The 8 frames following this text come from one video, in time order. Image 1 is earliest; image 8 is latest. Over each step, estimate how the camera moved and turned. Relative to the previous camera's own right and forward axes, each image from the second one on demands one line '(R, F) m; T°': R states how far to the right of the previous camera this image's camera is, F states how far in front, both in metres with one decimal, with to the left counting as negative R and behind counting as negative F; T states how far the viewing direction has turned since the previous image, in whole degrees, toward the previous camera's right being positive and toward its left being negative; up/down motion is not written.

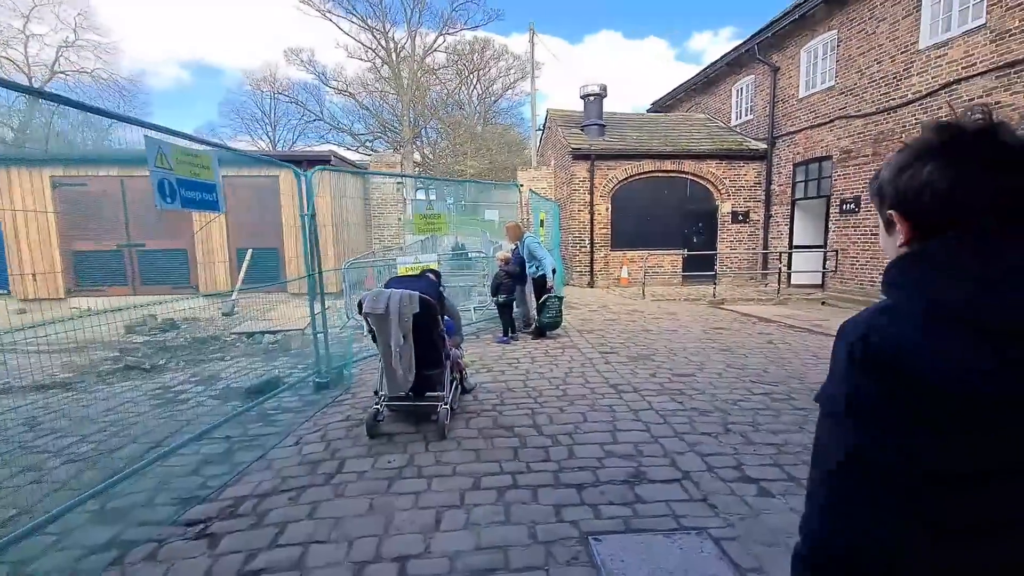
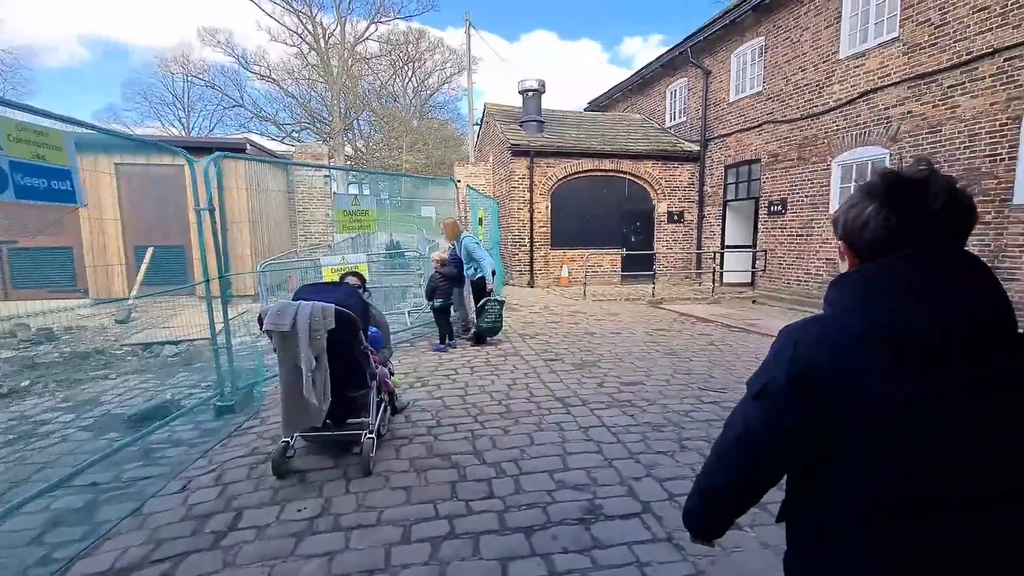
(0.0, +0.4) m; +7°
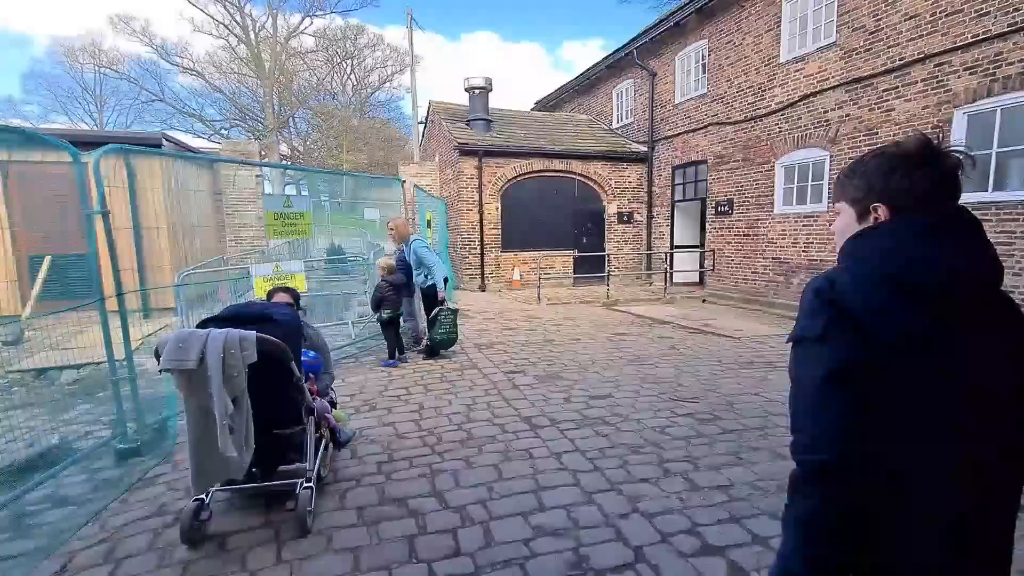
(-0.1, +0.4) m; +6°
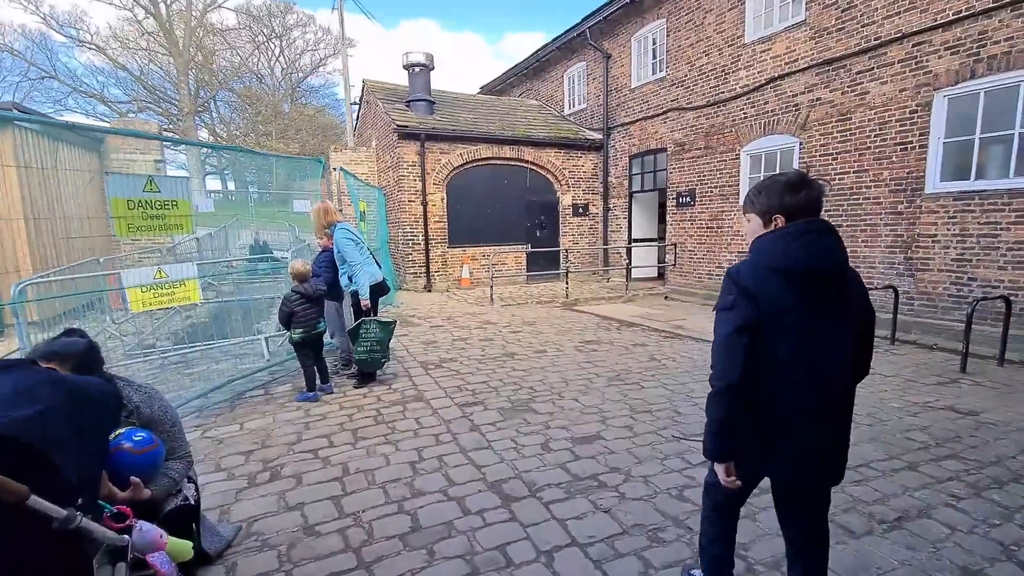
(-0.1, +1.1) m; +6°
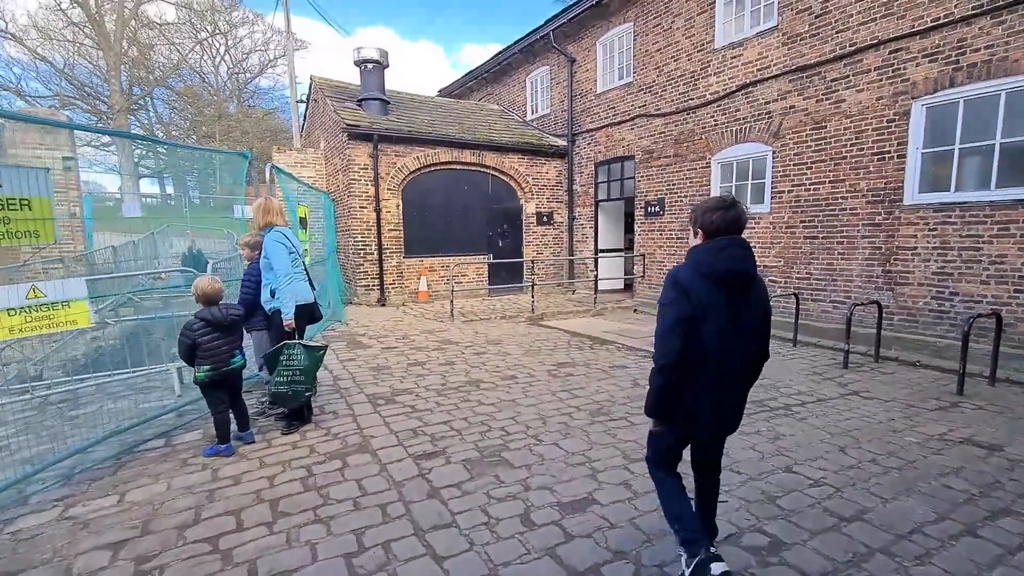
(-0.1, +0.7) m; +5°
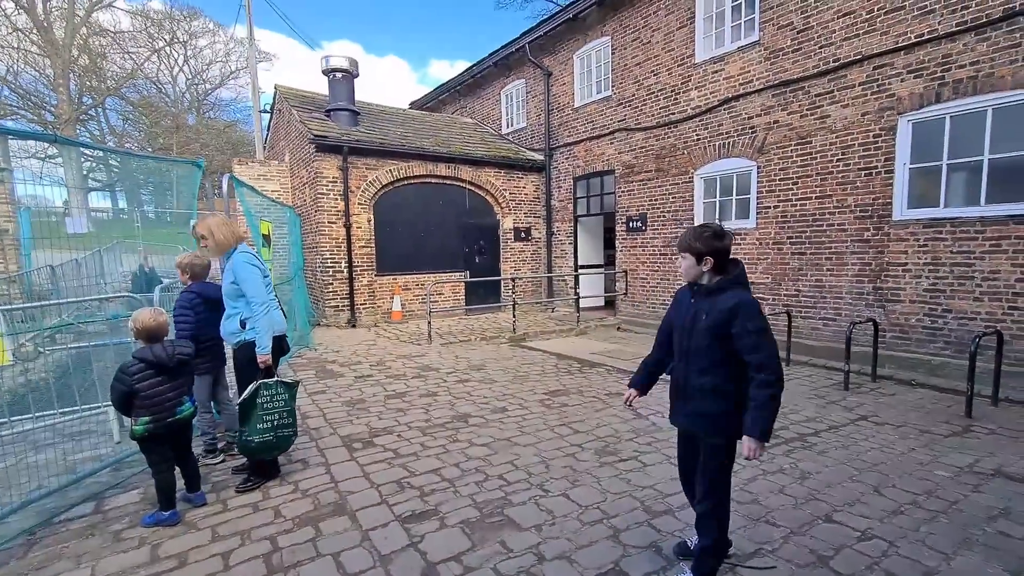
(-0.2, +0.4) m; +4°
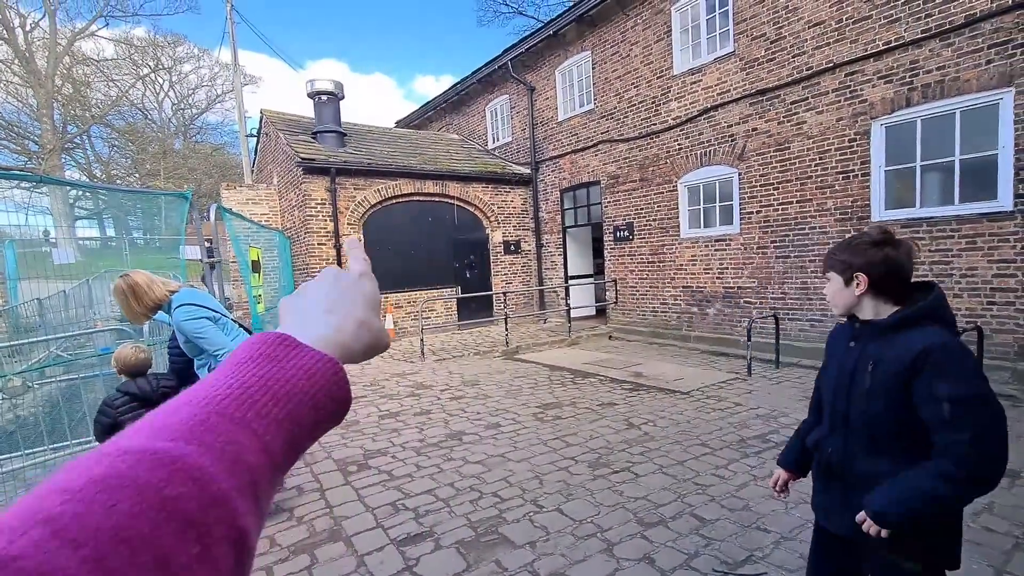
(0.0, -0.1) m; +1°
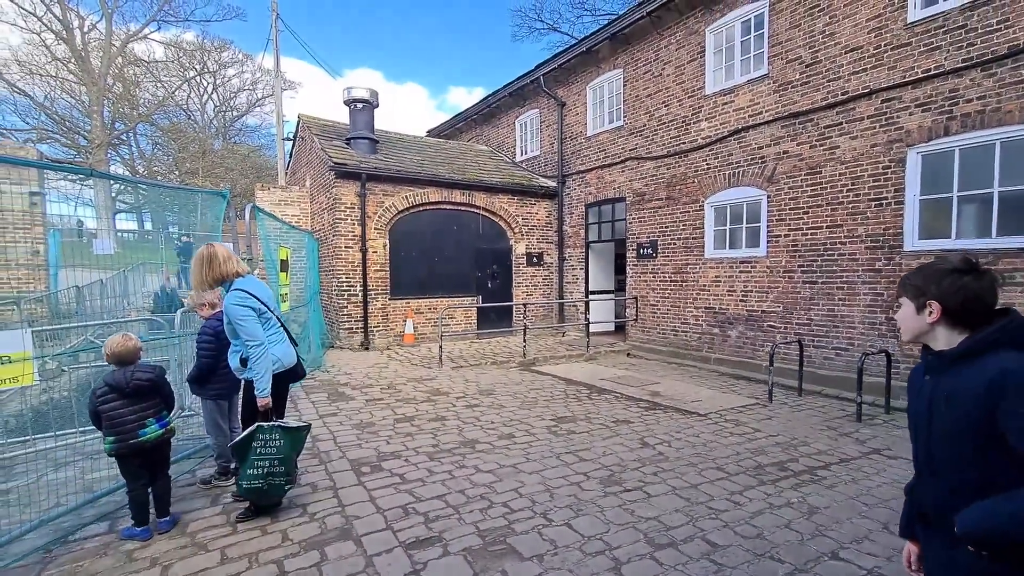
(0.0, 0.0) m; -2°
